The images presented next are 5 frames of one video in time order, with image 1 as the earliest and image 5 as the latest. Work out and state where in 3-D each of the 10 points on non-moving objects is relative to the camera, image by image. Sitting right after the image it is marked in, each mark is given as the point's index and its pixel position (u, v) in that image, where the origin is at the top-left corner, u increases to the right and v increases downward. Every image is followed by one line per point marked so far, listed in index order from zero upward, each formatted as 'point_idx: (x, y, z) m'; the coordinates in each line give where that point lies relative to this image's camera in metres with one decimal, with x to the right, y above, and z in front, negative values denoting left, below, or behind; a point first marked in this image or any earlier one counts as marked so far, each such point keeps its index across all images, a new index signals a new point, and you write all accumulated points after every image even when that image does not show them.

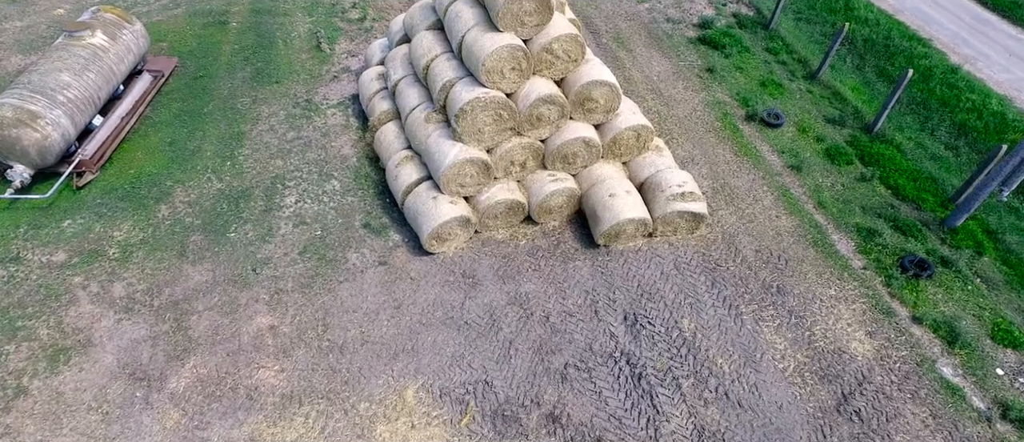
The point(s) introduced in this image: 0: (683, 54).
0: (+4.5, +4.4, +15.6) m
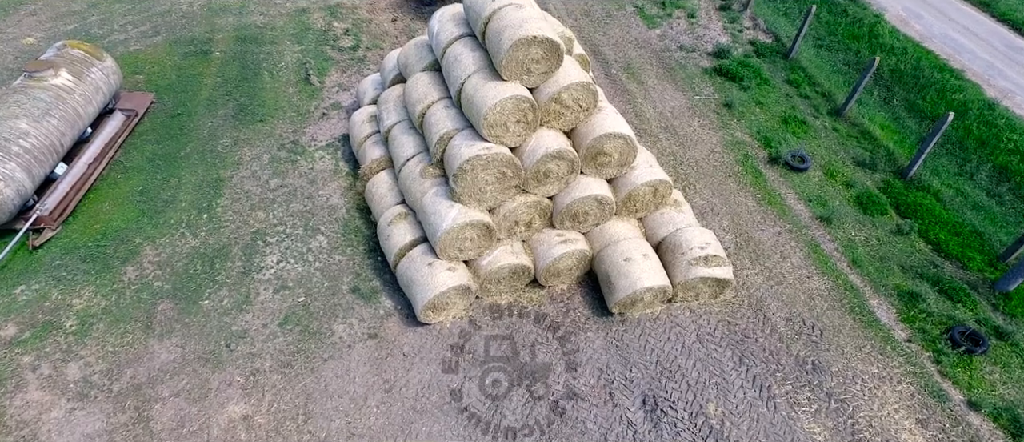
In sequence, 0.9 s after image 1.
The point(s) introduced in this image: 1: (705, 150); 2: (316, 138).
0: (+4.5, +3.3, +14.6) m
1: (+4.2, +1.6, +12.9) m
2: (-4.2, +1.7, +12.6) m
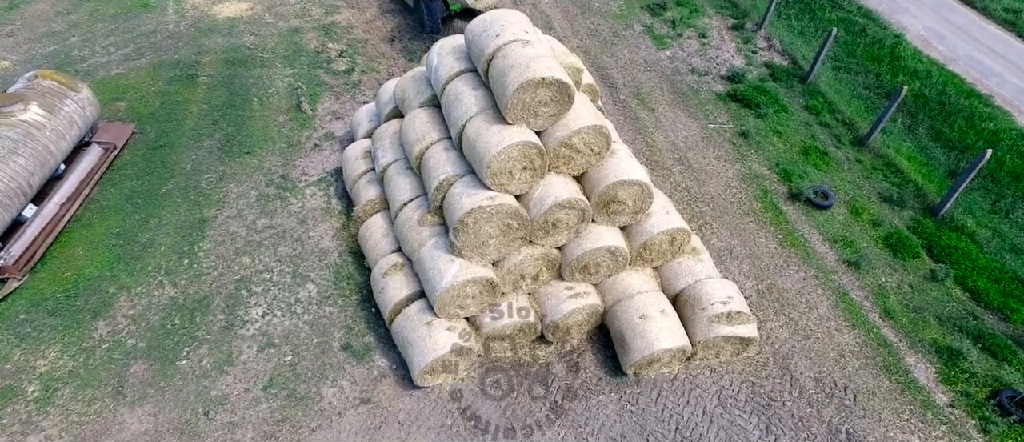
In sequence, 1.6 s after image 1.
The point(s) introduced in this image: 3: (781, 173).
0: (+4.6, +2.5, +13.8) m
1: (+4.3, +0.8, +12.1) m
2: (-4.1, +1.0, +11.8) m
3: (+5.6, +1.0, +12.3) m
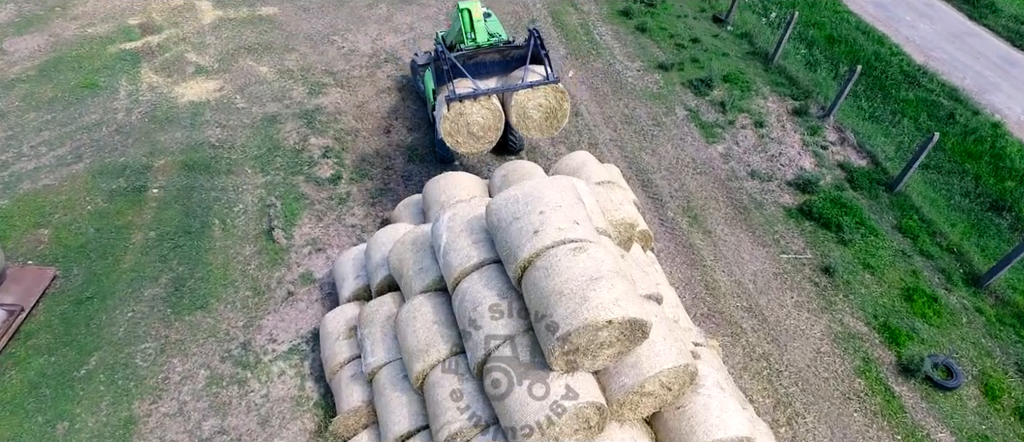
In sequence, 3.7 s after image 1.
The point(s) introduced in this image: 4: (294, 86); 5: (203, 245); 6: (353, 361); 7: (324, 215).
0: (+5.1, -0.3, +11.1) m
1: (+4.7, -2.0, +9.4) m
2: (-3.6, -1.8, +9.1) m
3: (+6.0, -1.8, +9.6) m
4: (-5.1, +3.2, +13.9) m
5: (-5.4, -0.4, +10.4) m
6: (-2.1, -1.9, +8.0) m
7: (-3.5, +0.1, +11.0) m
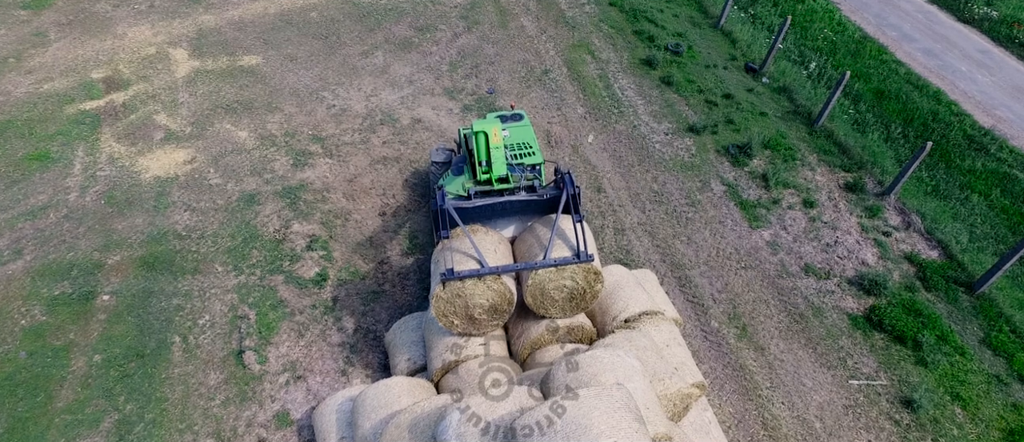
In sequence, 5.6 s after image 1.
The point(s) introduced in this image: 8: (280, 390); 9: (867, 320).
0: (+5.3, -2.1, +9.4) m
1: (+5.0, -3.8, +7.6) m
2: (-3.4, -3.6, +7.3) m
3: (+6.3, -3.6, +7.8) m
4: (-4.8, +1.3, +12.2) m
5: (-5.1, -2.2, +8.6) m
6: (-1.9, -3.7, +6.2) m
7: (-3.2, -1.7, +9.3) m
8: (-3.3, -2.4, +8.5) m
9: (+5.9, -1.6, +9.8) m
